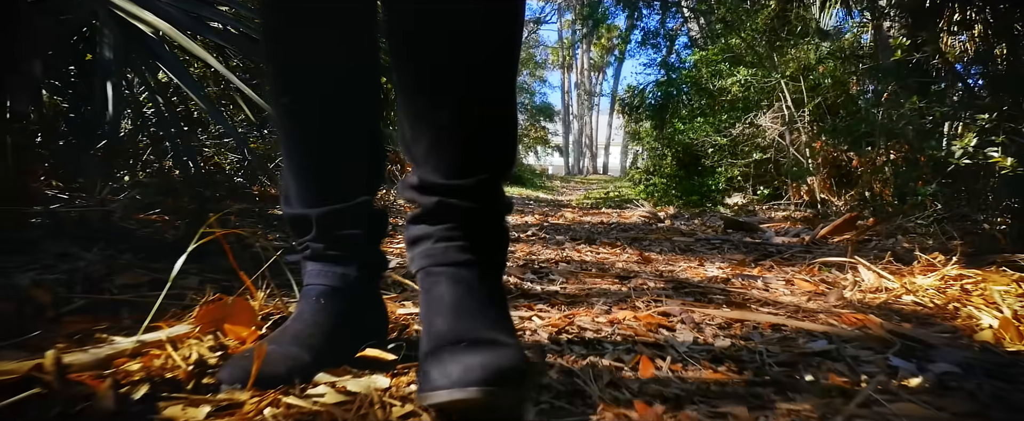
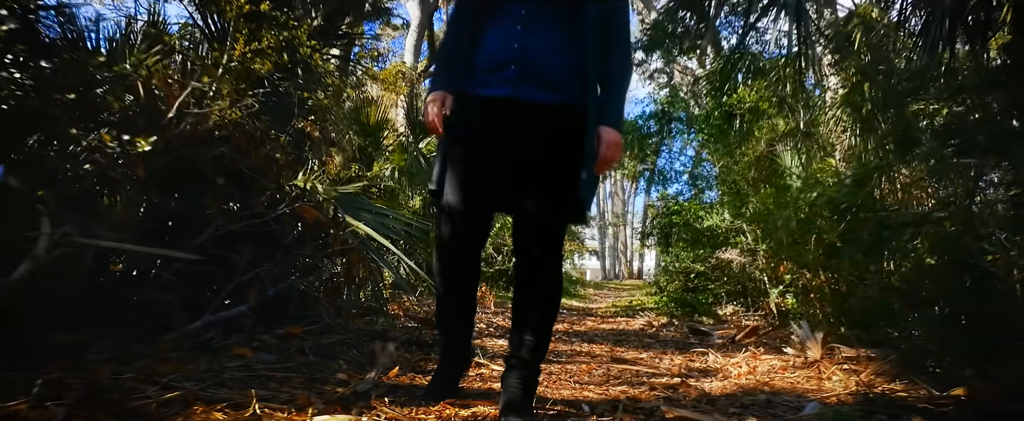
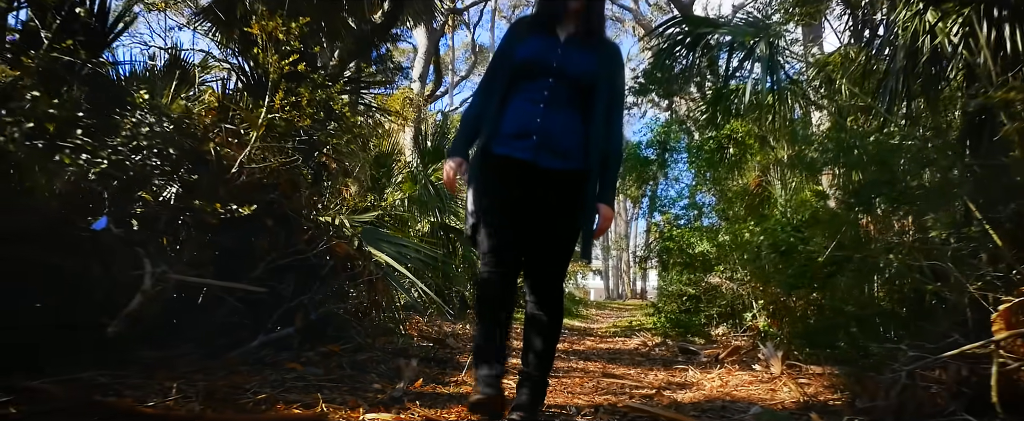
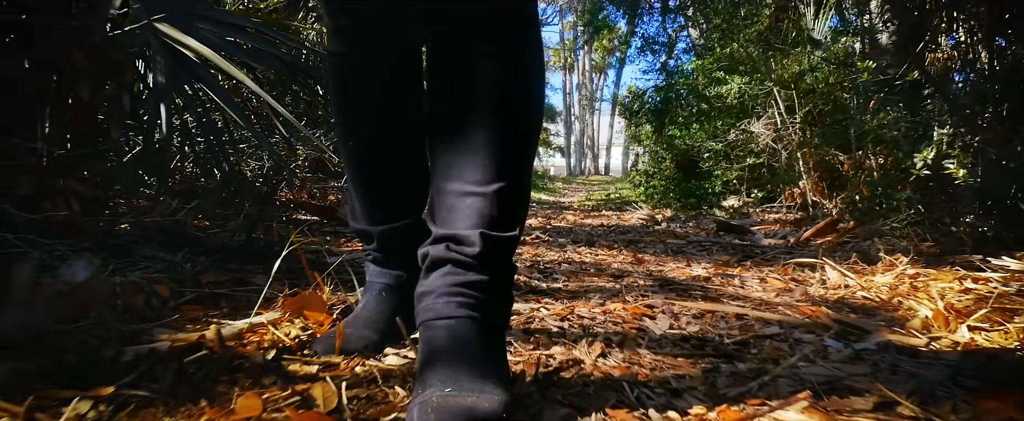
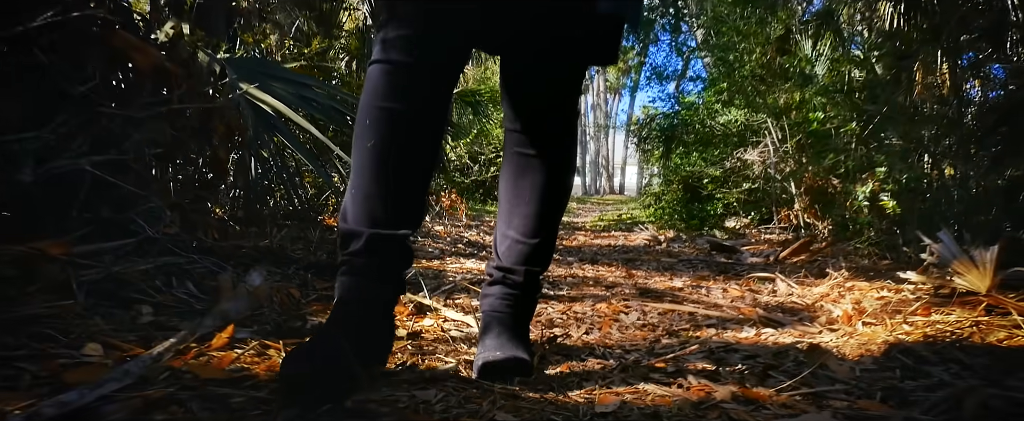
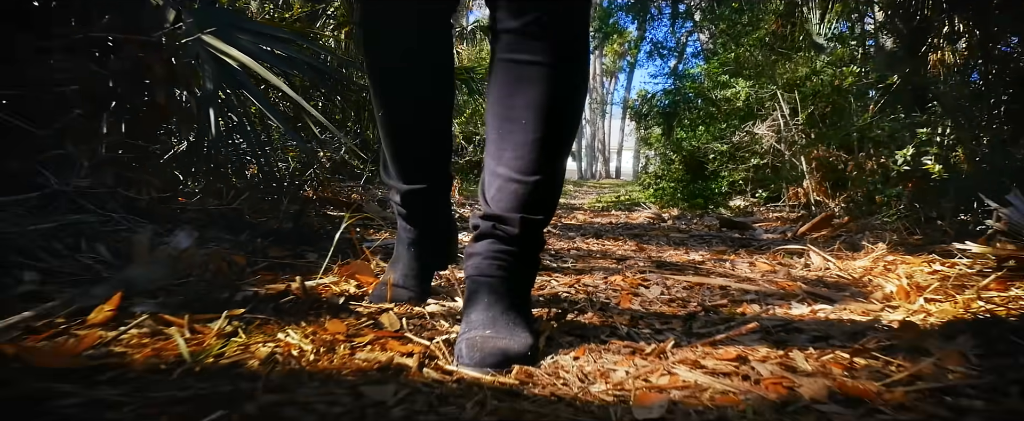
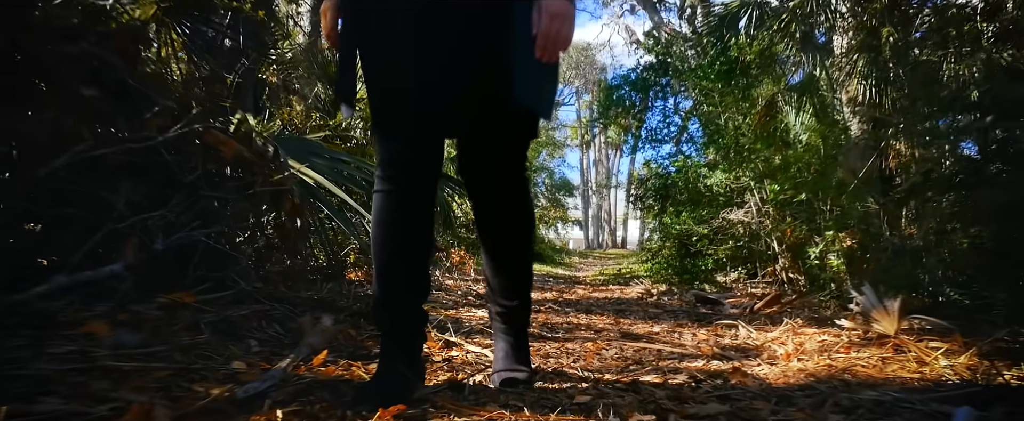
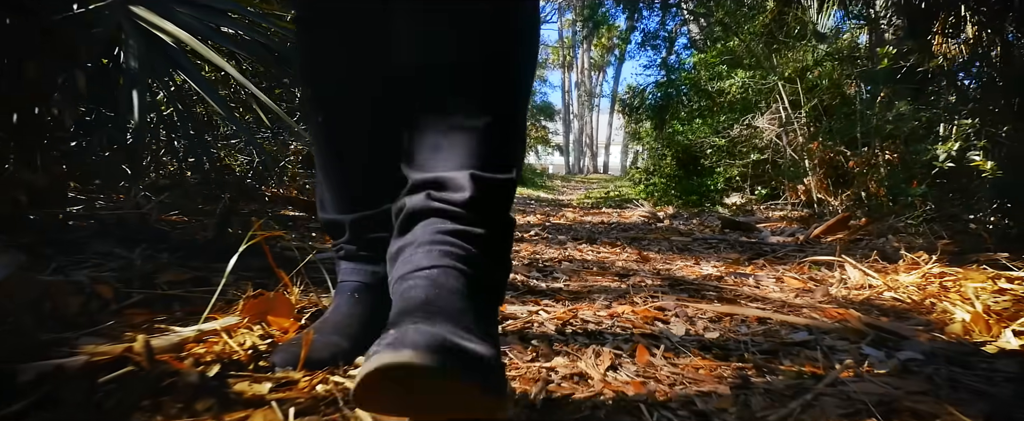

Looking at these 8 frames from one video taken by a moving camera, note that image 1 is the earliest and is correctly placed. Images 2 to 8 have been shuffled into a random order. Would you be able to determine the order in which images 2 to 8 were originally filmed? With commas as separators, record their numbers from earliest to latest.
8, 4, 6, 5, 7, 2, 3
